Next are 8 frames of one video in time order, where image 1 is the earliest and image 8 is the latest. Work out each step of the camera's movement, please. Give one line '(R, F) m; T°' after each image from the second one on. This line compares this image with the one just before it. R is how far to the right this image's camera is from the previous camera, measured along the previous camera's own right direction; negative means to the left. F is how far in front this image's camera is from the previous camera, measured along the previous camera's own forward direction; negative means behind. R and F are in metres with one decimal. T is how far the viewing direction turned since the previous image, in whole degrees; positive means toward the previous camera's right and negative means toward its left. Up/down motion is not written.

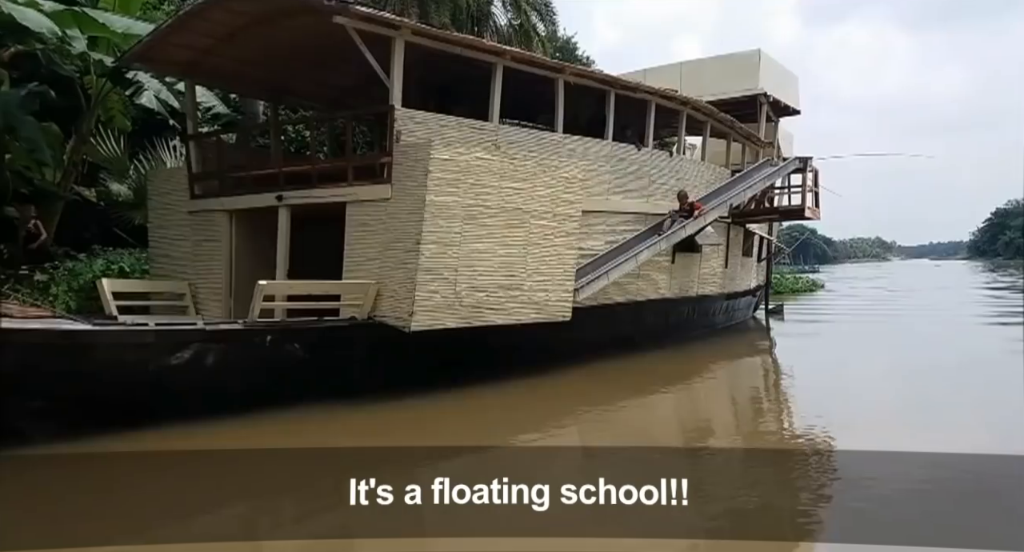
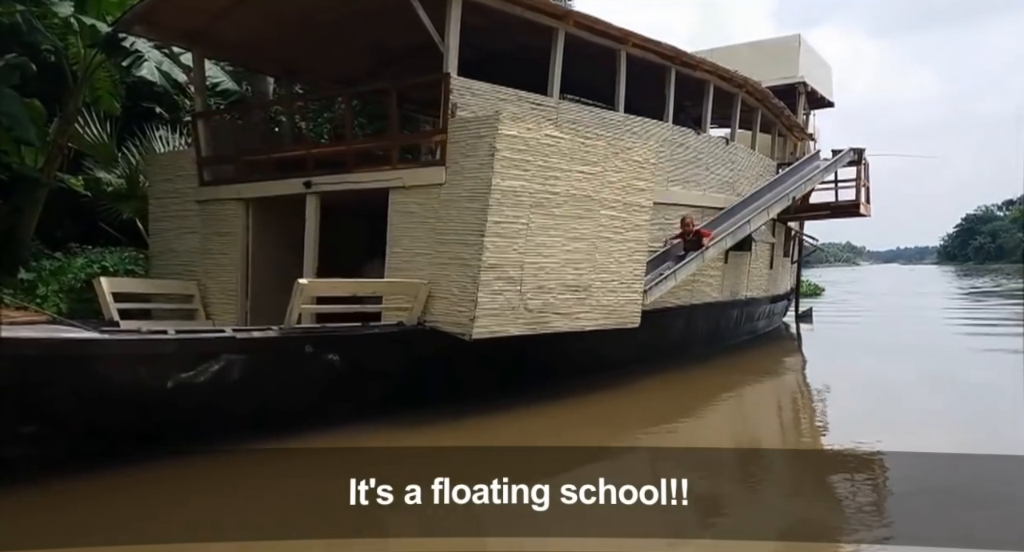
(-1.0, +1.2) m; +2°
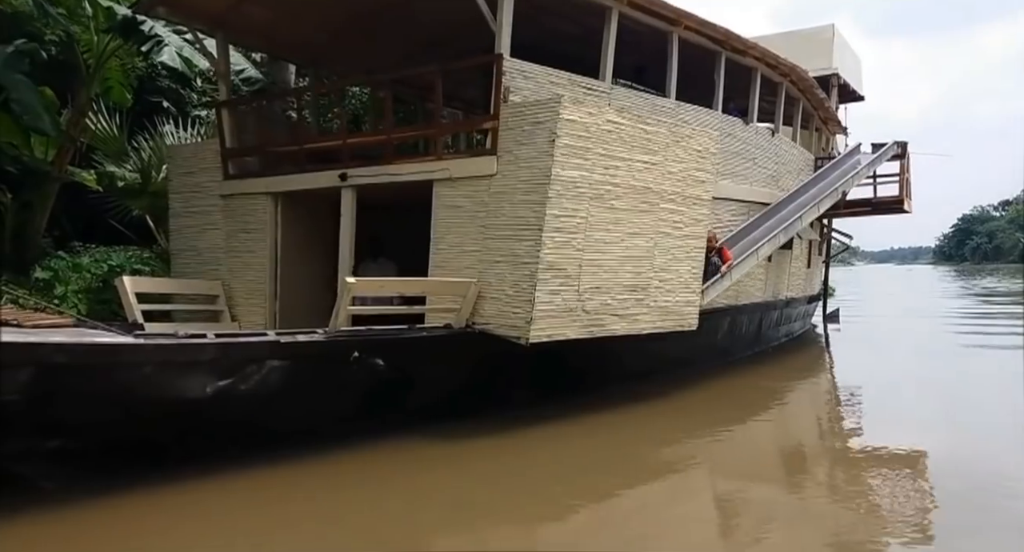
(-0.5, +0.5) m; 0°
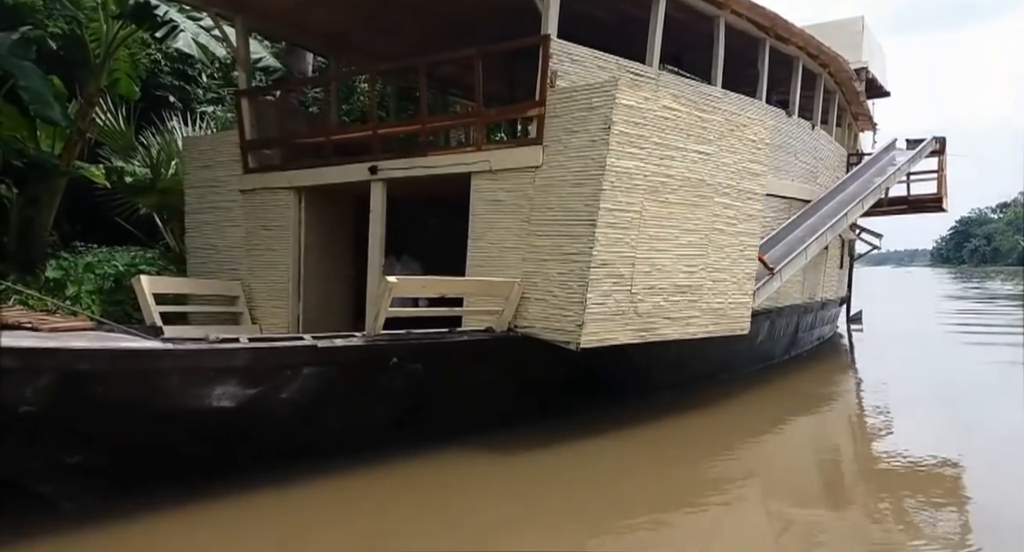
(-0.4, +0.4) m; 0°
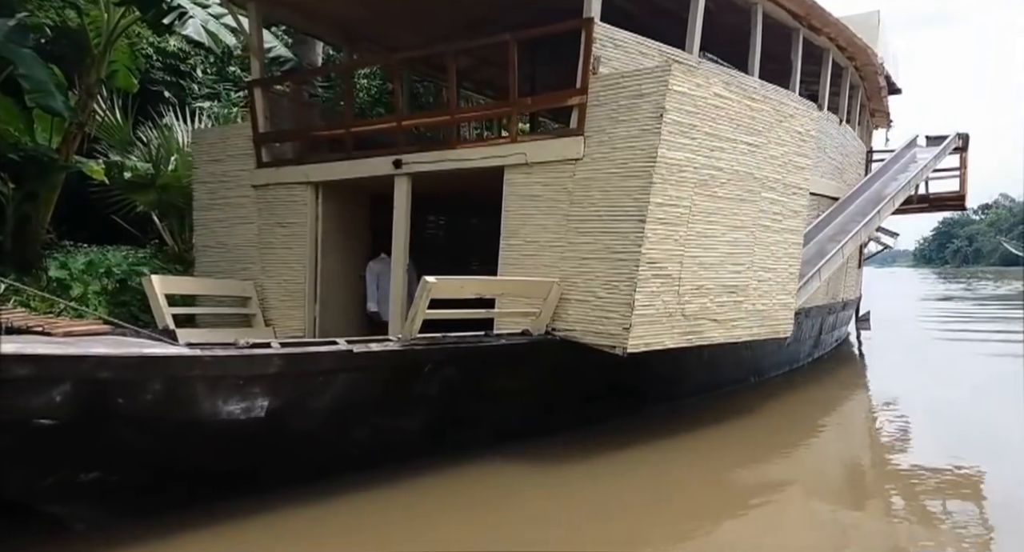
(-0.4, +0.4) m; +1°
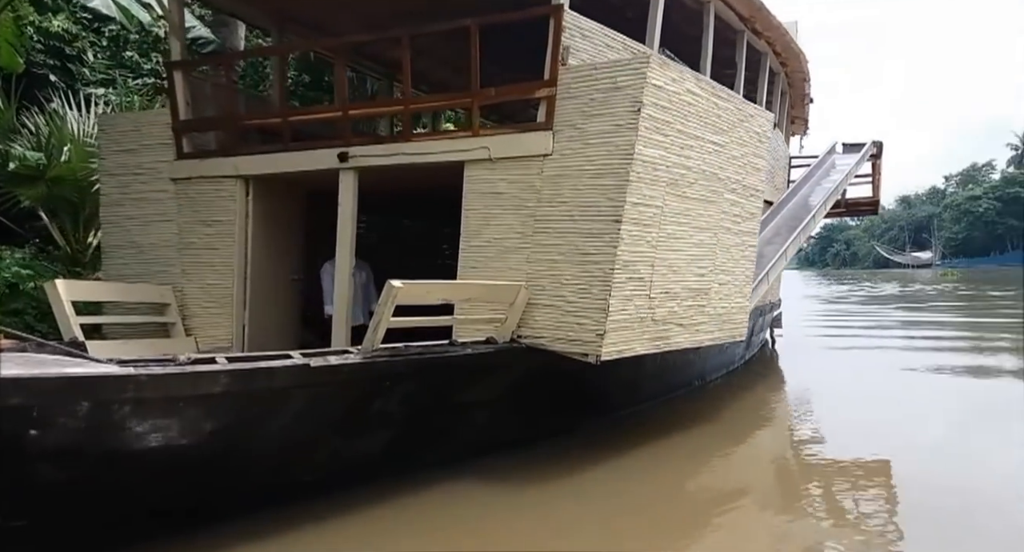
(-0.4, +0.4) m; +8°
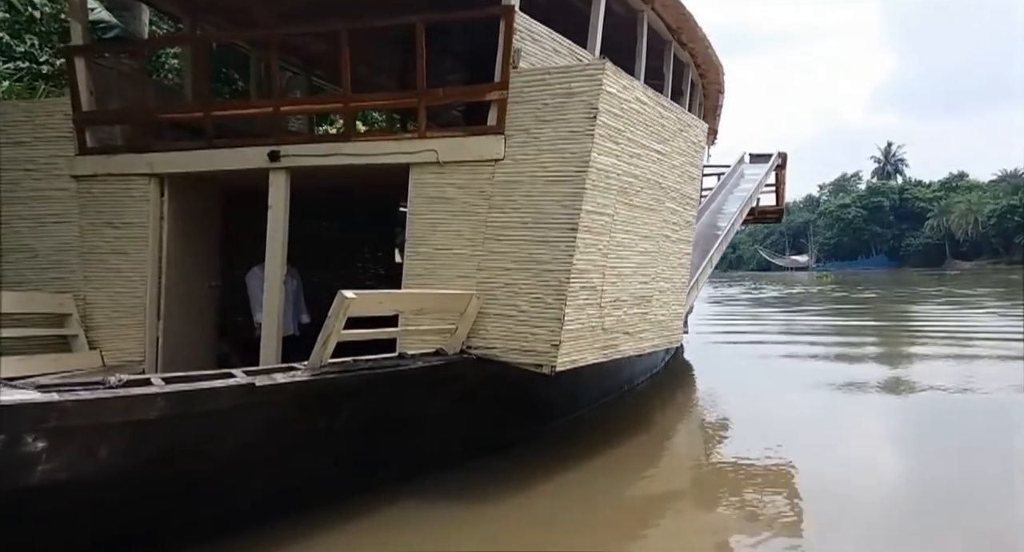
(-0.4, +0.2) m; +8°
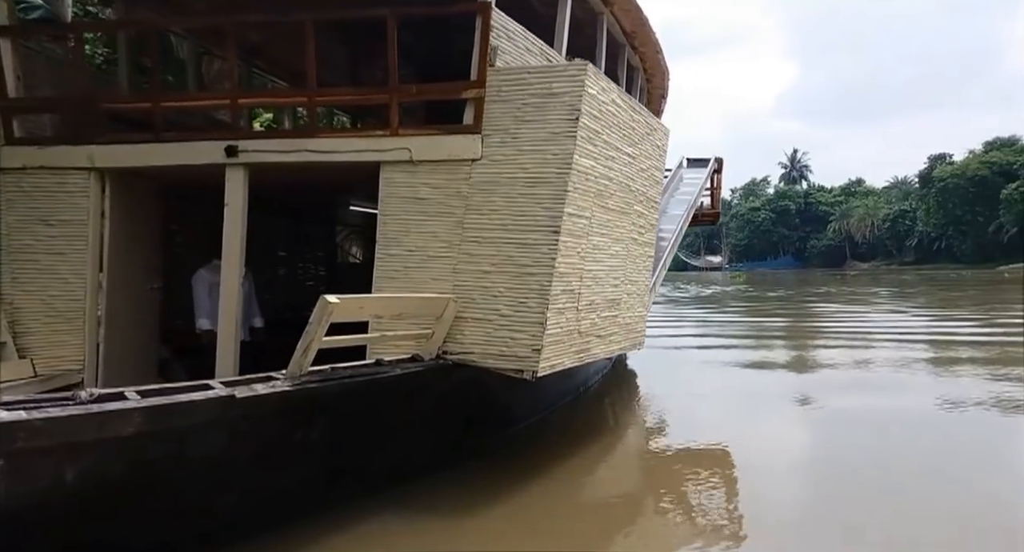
(-0.4, +0.1) m; +6°
